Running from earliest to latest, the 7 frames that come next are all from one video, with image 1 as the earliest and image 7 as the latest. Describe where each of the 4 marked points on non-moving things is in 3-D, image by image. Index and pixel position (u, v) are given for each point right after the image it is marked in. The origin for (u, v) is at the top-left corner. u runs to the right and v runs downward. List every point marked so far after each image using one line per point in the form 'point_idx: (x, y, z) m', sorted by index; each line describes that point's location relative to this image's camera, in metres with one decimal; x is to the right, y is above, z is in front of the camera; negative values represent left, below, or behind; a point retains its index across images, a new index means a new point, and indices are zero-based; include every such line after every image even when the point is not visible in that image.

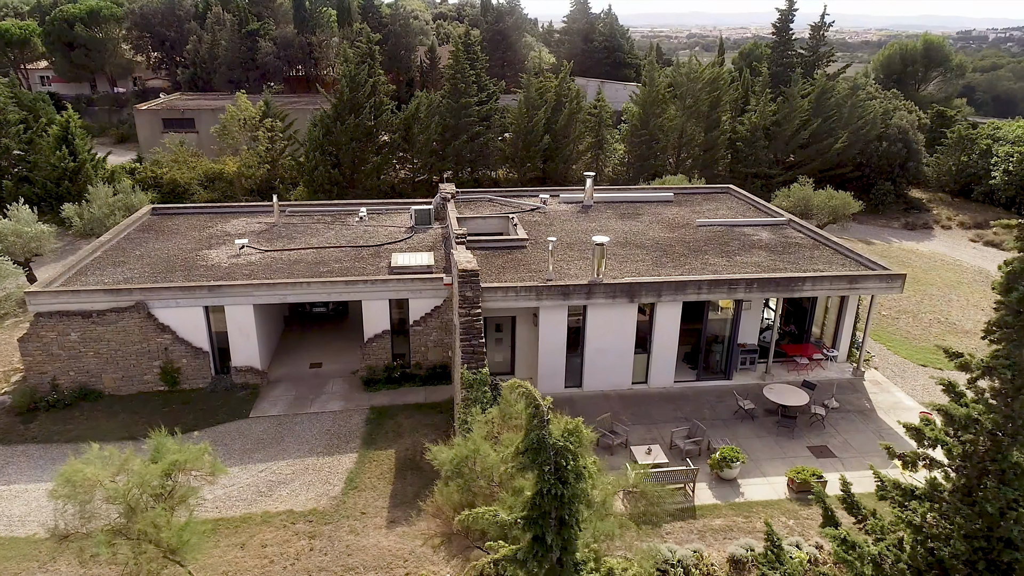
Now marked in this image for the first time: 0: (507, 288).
0: (-0.1, 0.0, +16.2) m
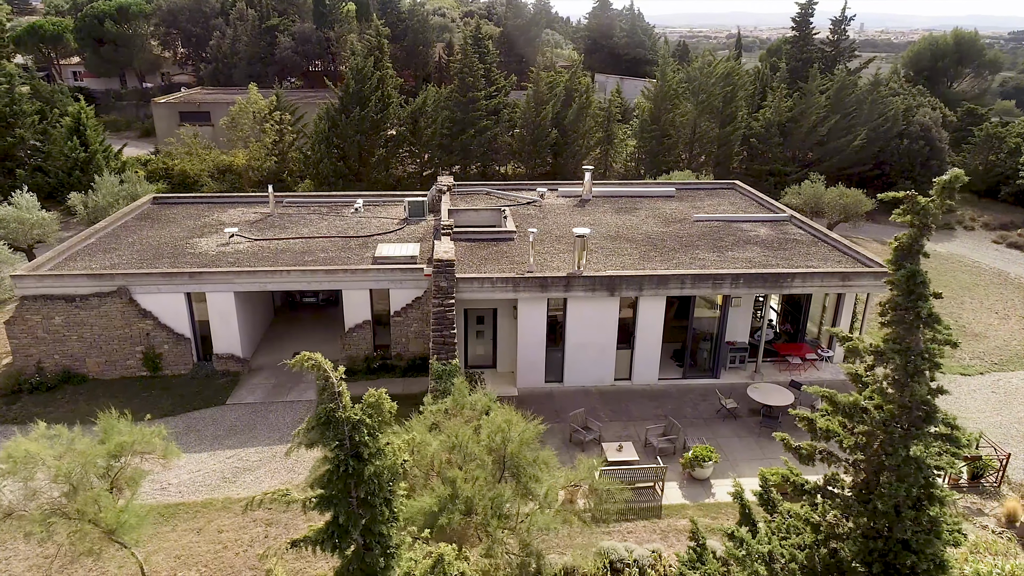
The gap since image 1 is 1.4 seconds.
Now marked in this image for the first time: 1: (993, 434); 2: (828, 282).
0: (-0.7, +0.2, +15.9) m
1: (+10.3, -3.2, +15.5) m
2: (+7.3, +0.1, +16.8) m
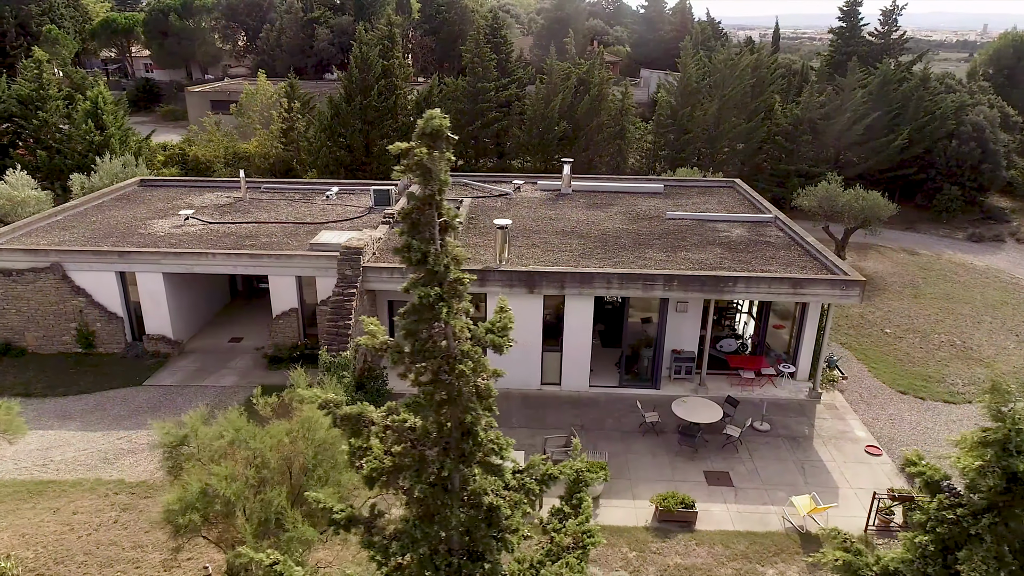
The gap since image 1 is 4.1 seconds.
0: (-2.5, +0.4, +15.1) m
1: (+8.2, -3.5, +13.4) m
2: (+5.5, 0.0, +15.0) m
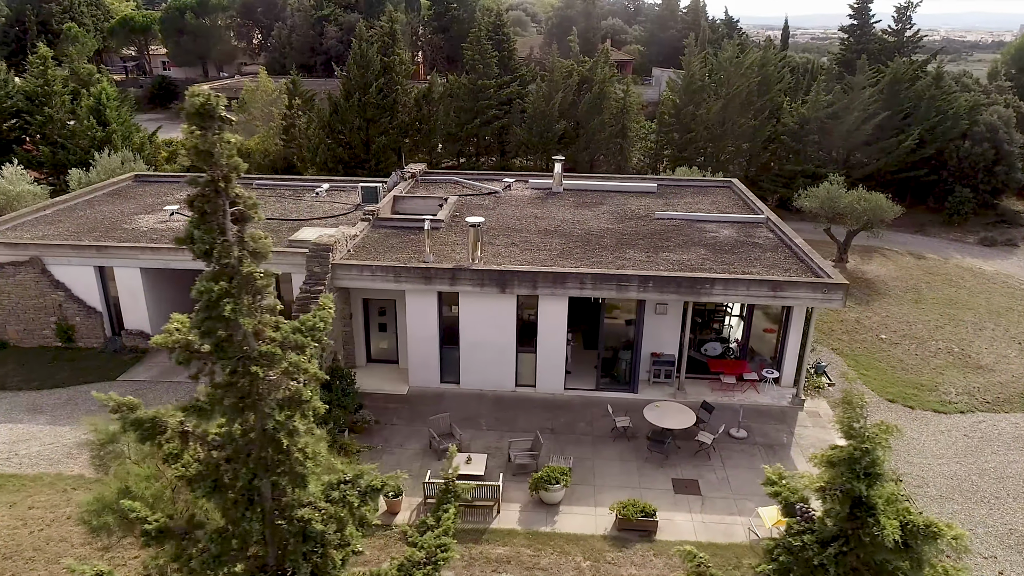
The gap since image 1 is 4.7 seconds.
0: (-3.1, +0.5, +14.9) m
1: (+7.5, -3.6, +12.8) m
2: (+4.9, -0.1, +14.5) m
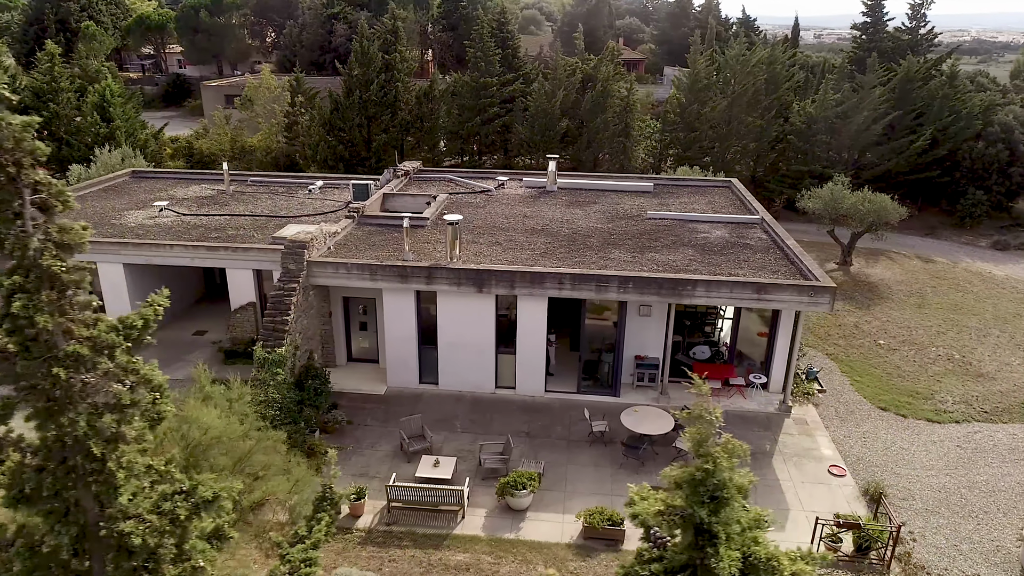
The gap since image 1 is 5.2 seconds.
0: (-3.5, +0.5, +14.7) m
1: (+7.0, -3.6, +12.3) m
2: (+4.4, -0.1, +14.1) m
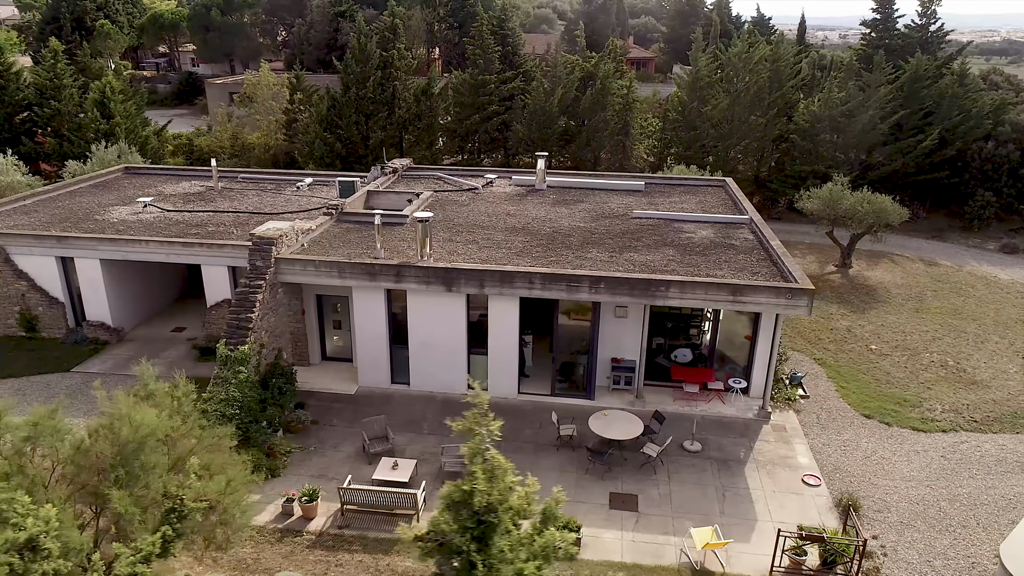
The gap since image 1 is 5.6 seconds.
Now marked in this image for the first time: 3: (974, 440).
0: (-4.1, +0.6, +14.4) m
1: (+6.3, -3.7, +11.8) m
2: (+3.8, -0.2, +13.6) m
3: (+9.0, -2.9, +14.1) m
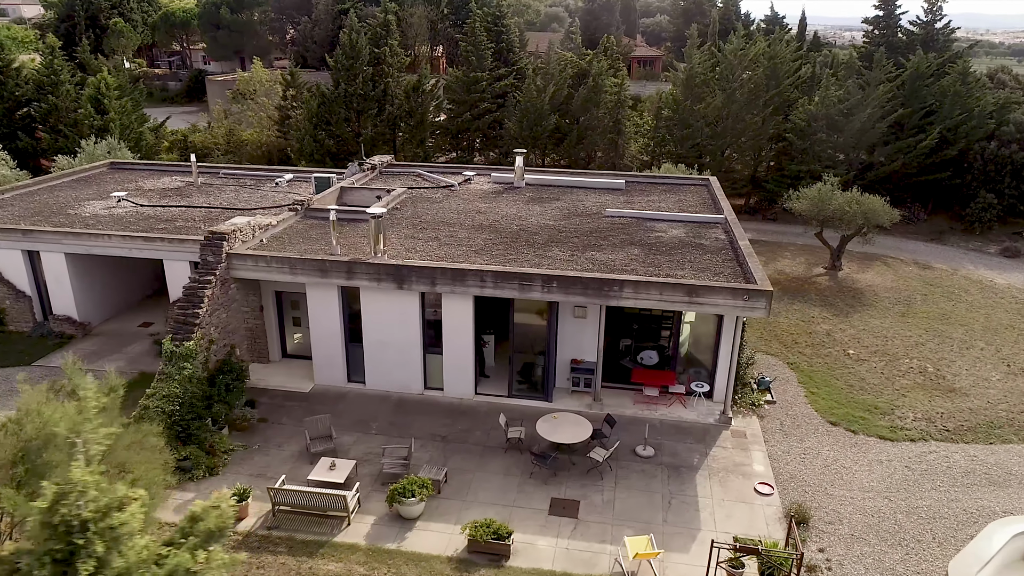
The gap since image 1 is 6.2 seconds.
0: (-5.0, +0.6, +14.2) m
1: (+5.3, -3.7, +11.3) m
2: (+2.9, -0.2, +13.2) m
3: (+8.0, -3.0, +13.5) m
